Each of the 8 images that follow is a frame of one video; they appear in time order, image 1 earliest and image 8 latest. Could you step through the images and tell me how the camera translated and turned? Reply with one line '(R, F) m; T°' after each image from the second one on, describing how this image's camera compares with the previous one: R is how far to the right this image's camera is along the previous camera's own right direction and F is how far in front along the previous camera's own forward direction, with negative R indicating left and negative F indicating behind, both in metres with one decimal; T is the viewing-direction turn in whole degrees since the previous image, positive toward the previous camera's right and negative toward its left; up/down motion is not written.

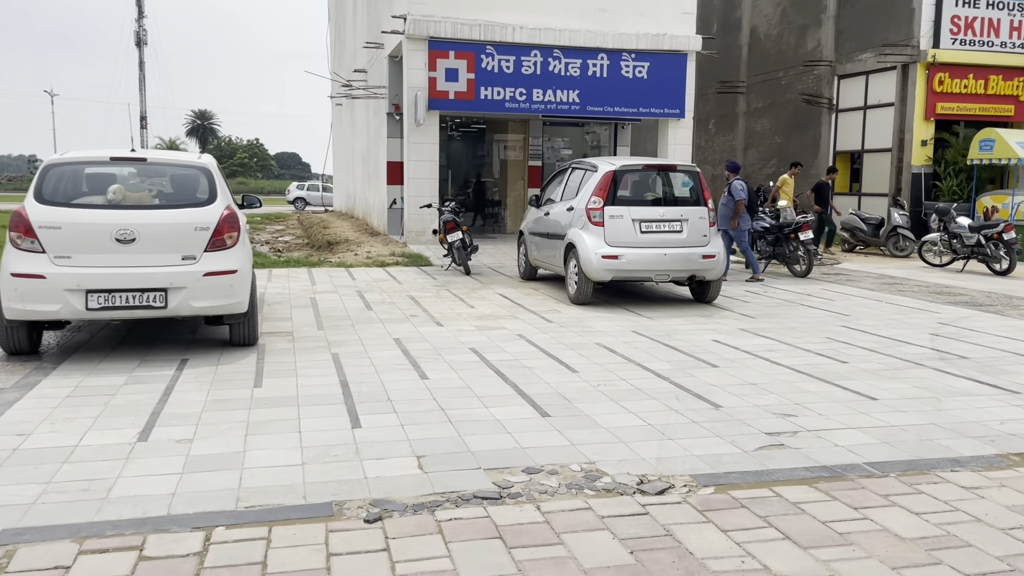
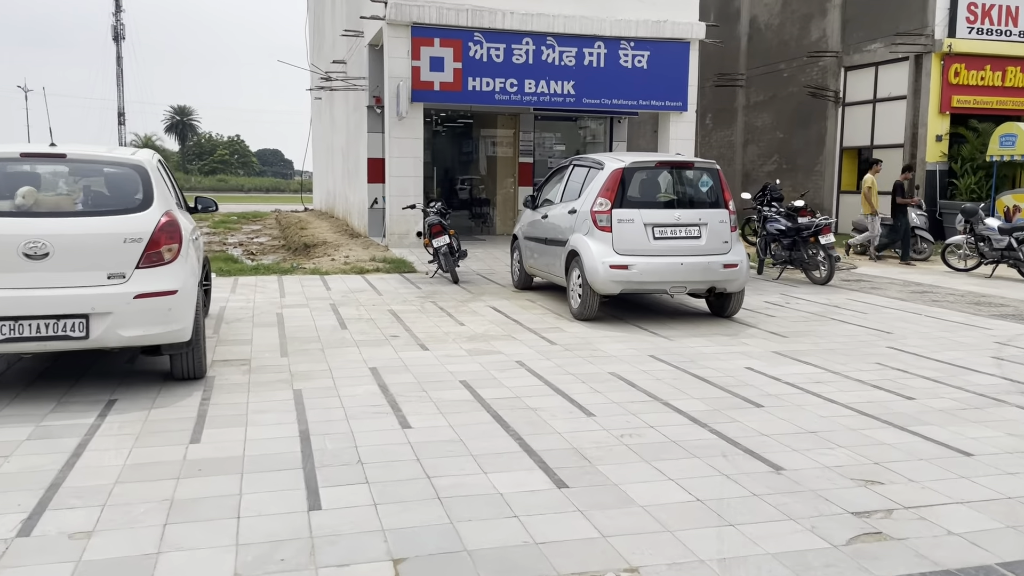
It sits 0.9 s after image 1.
(-0.1, +1.2) m; +1°
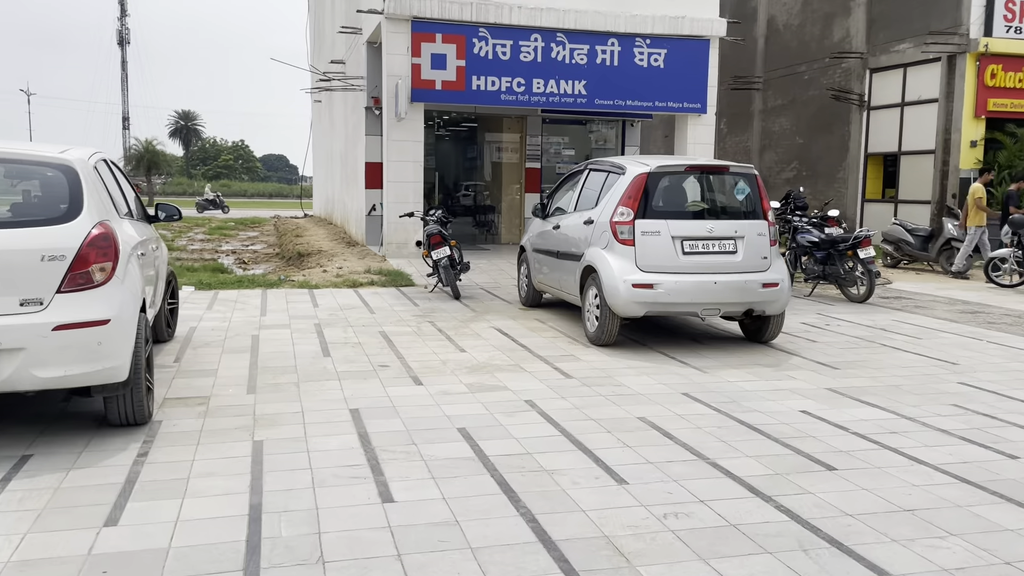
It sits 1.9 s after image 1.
(0.0, +1.1) m; 0°
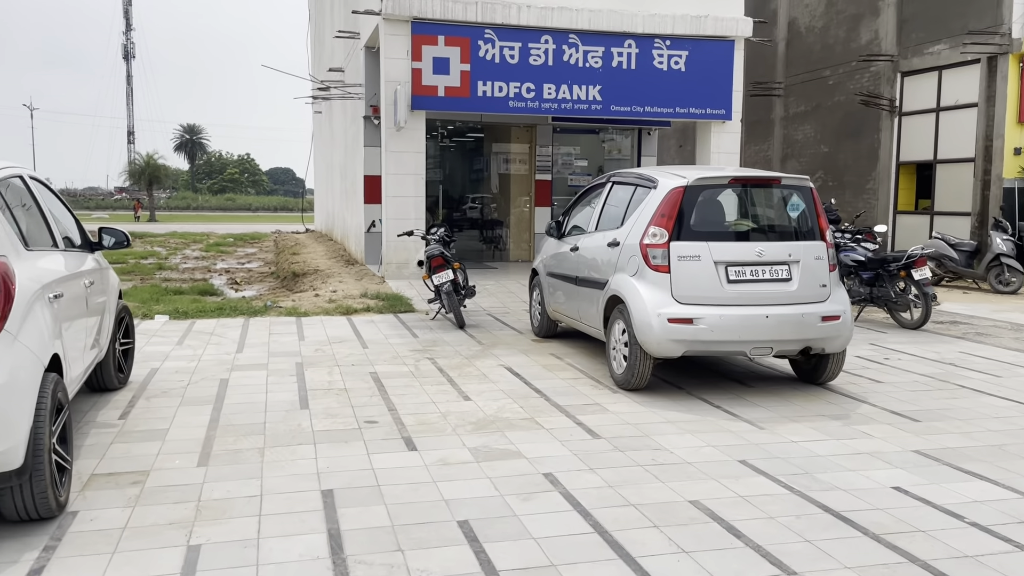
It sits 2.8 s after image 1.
(0.0, +1.1) m; 0°
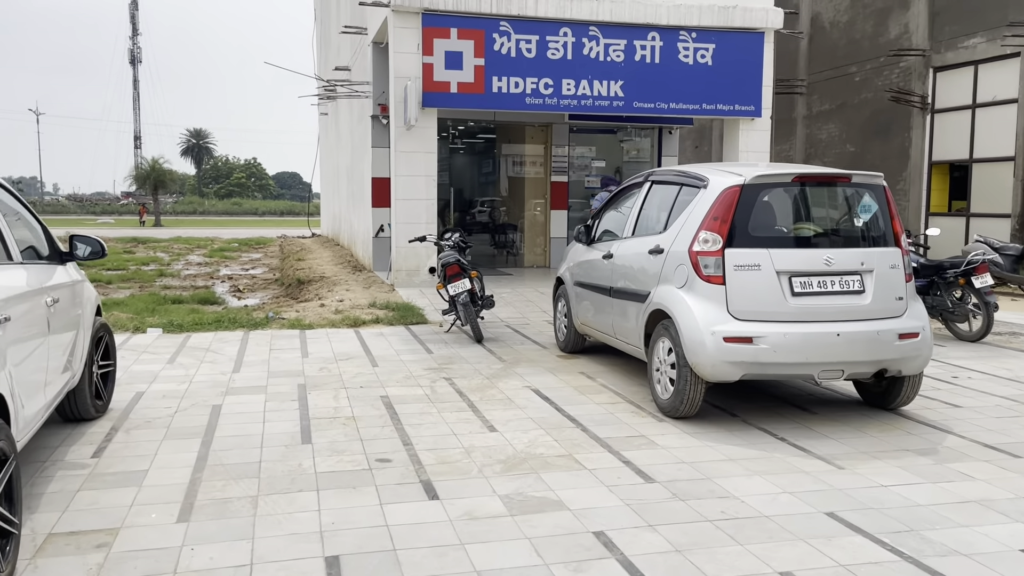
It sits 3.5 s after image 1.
(-0.2, +0.8) m; 0°
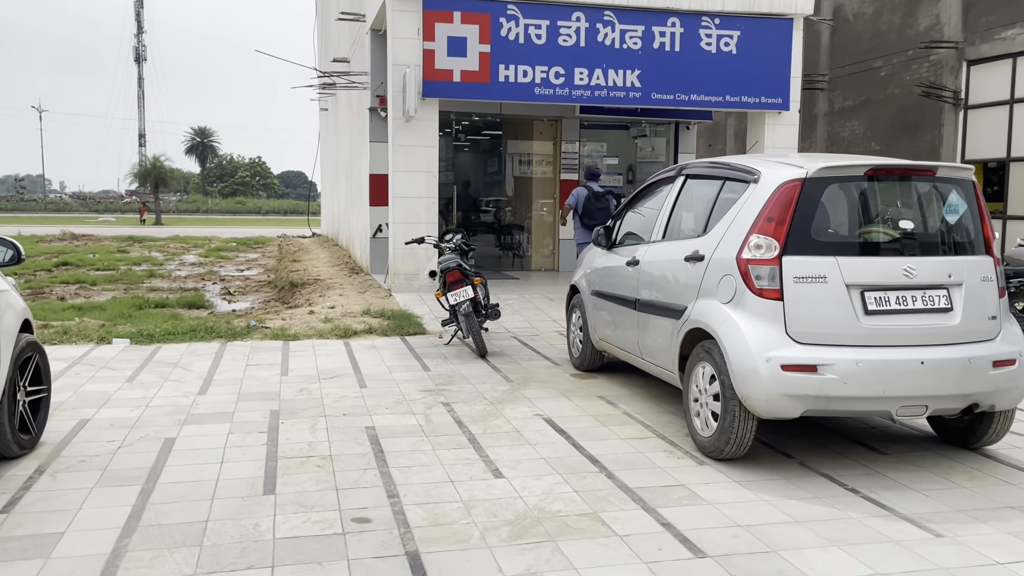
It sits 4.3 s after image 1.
(0.0, +1.0) m; 0°
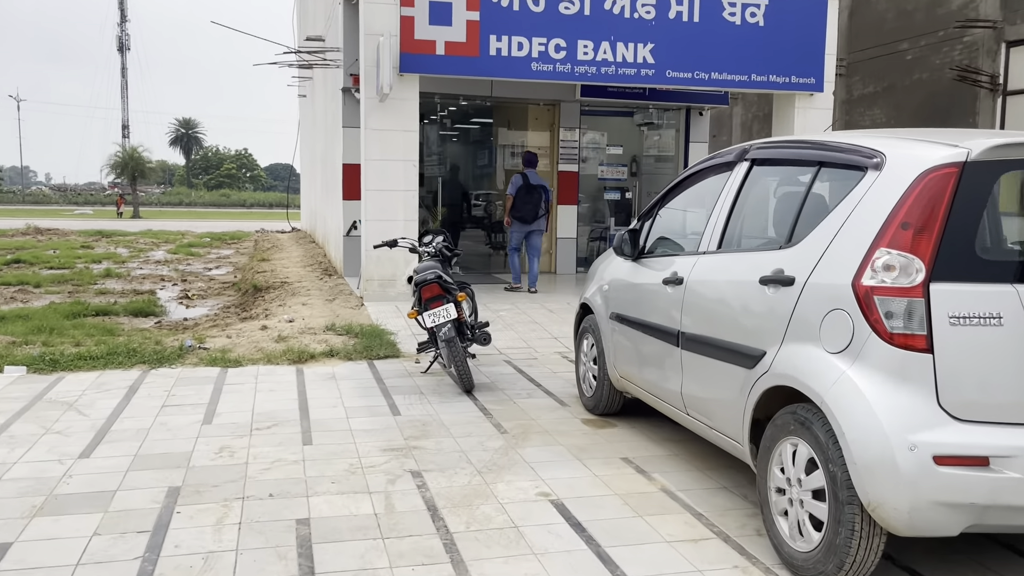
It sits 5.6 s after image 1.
(0.0, +1.6) m; +1°
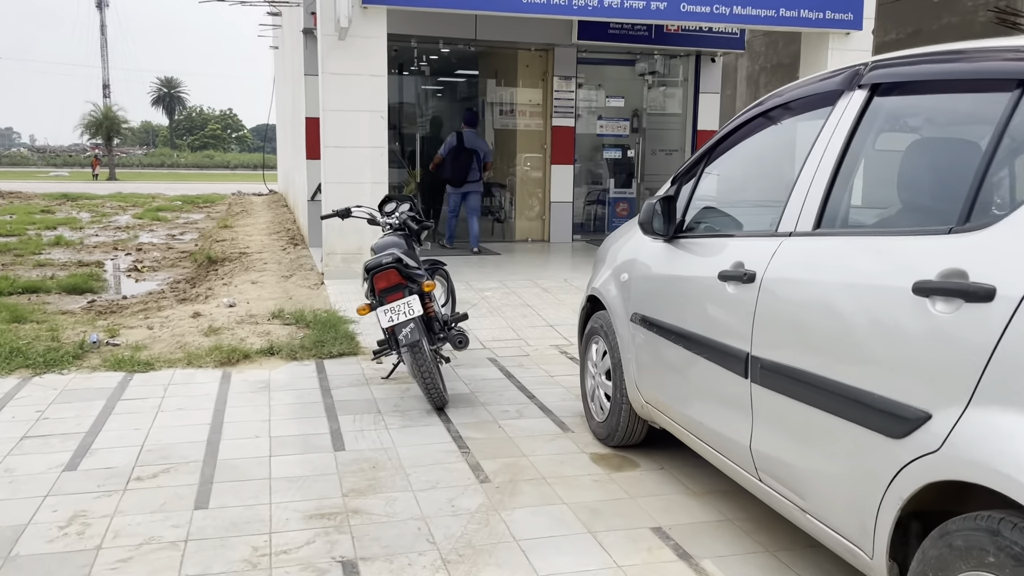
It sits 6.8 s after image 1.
(0.0, +1.5) m; +1°
